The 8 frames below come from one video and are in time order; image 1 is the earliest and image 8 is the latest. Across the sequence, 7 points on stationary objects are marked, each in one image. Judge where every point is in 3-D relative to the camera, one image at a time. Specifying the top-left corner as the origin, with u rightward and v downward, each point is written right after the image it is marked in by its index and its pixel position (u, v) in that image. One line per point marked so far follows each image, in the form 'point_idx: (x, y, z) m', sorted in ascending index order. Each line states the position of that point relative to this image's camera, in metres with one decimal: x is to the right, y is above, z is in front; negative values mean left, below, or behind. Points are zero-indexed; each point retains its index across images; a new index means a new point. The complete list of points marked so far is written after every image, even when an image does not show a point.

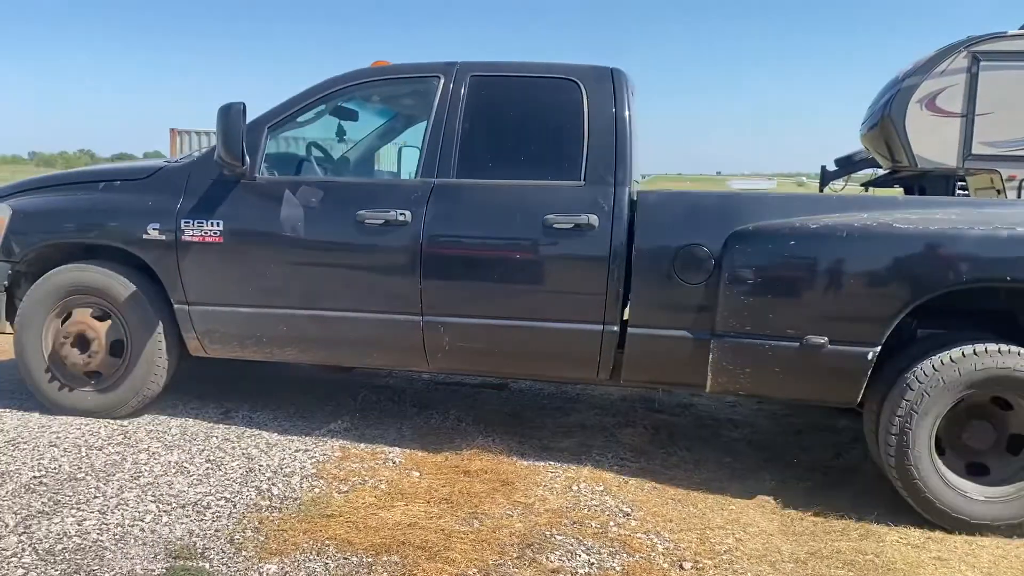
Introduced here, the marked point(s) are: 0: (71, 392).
0: (-2.3, -0.5, +4.1) m
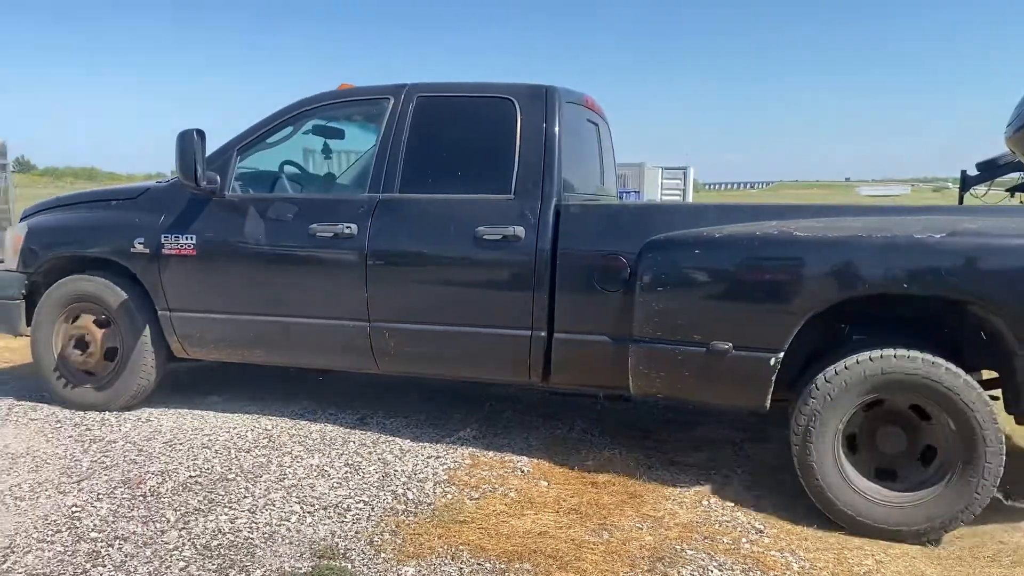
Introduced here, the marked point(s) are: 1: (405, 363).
0: (-2.5, -0.6, +4.6) m
1: (-0.5, -0.4, +4.1) m
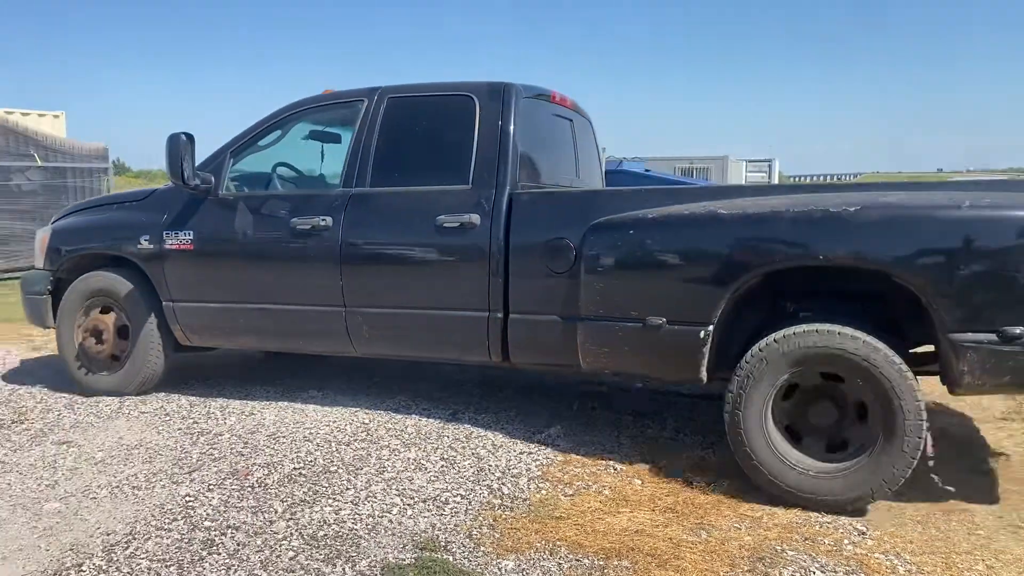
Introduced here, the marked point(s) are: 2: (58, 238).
0: (-2.7, -0.6, +5.1) m
1: (-0.7, -0.3, +4.4) m
2: (-3.0, +0.3, +5.2) m
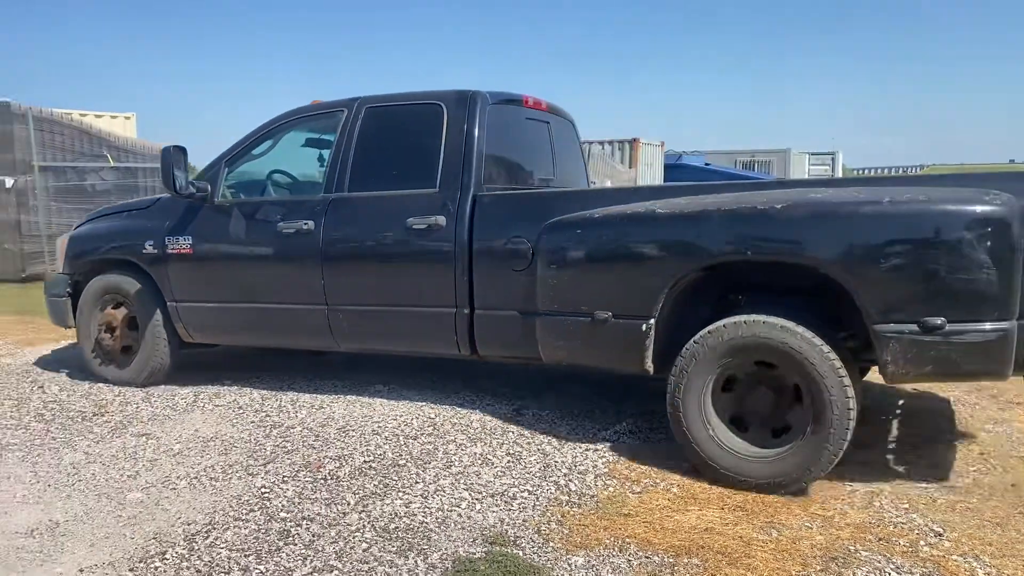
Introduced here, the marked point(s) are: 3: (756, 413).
0: (-2.8, -0.6, +5.5) m
1: (-0.9, -0.3, +4.7) m
2: (-3.1, +0.3, +5.6) m
3: (+1.1, -0.6, +3.7) m
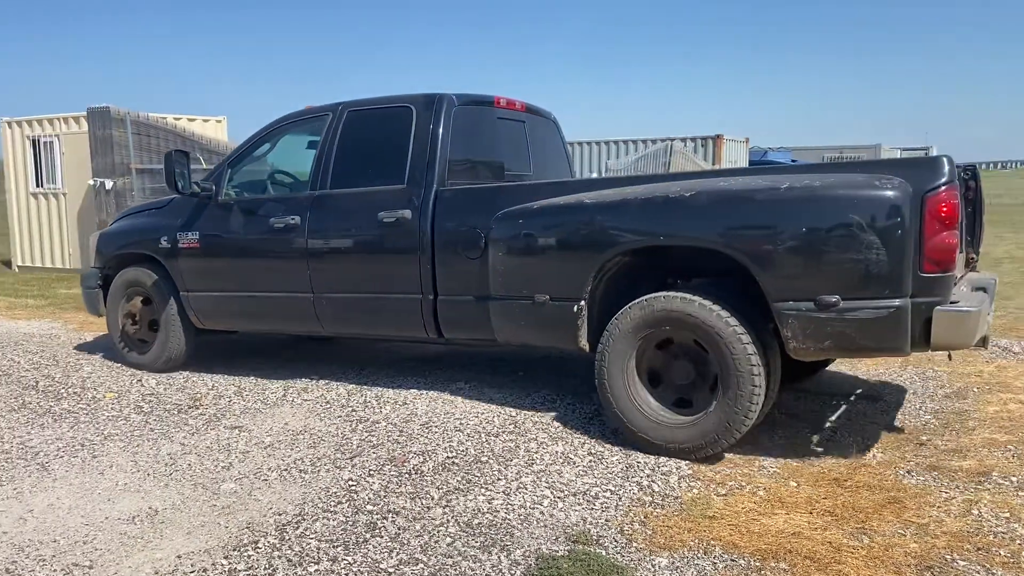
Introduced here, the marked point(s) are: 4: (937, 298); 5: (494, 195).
0: (-2.9, -0.5, +6.1) m
1: (-1.1, -0.2, +5.2) m
2: (-3.2, +0.4, +6.2) m
3: (+0.8, -0.5, +3.9) m
4: (+1.8, 0.0, +3.4) m
5: (-0.1, +0.5, +4.5) m
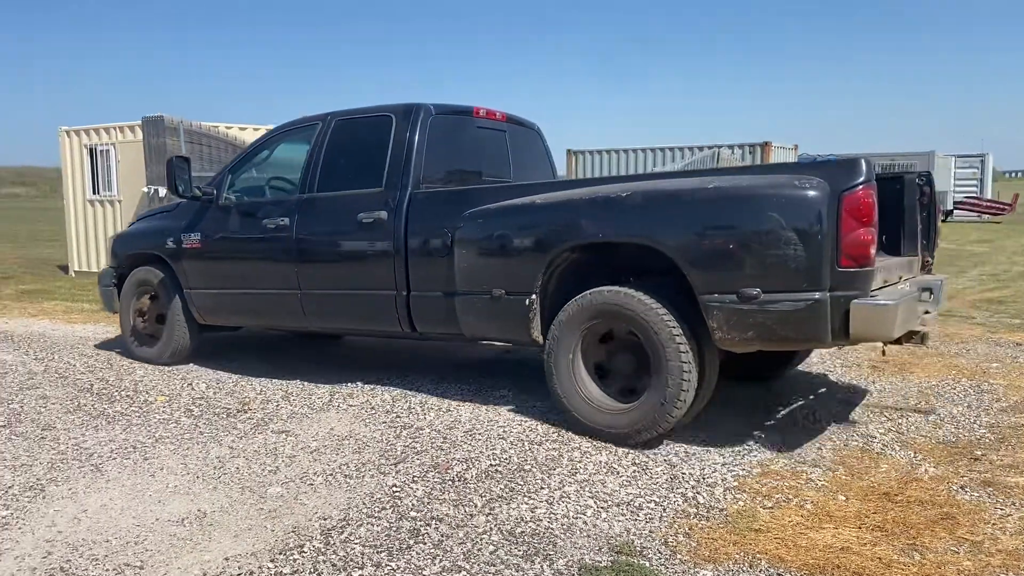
0: (-3.1, -0.5, +6.5) m
1: (-1.3, -0.2, +5.5) m
2: (-3.3, +0.4, +6.7) m
3: (+0.6, -0.5, +4.2) m
4: (+1.6, 0.0, +3.6) m
5: (-0.3, +0.5, +4.8) m
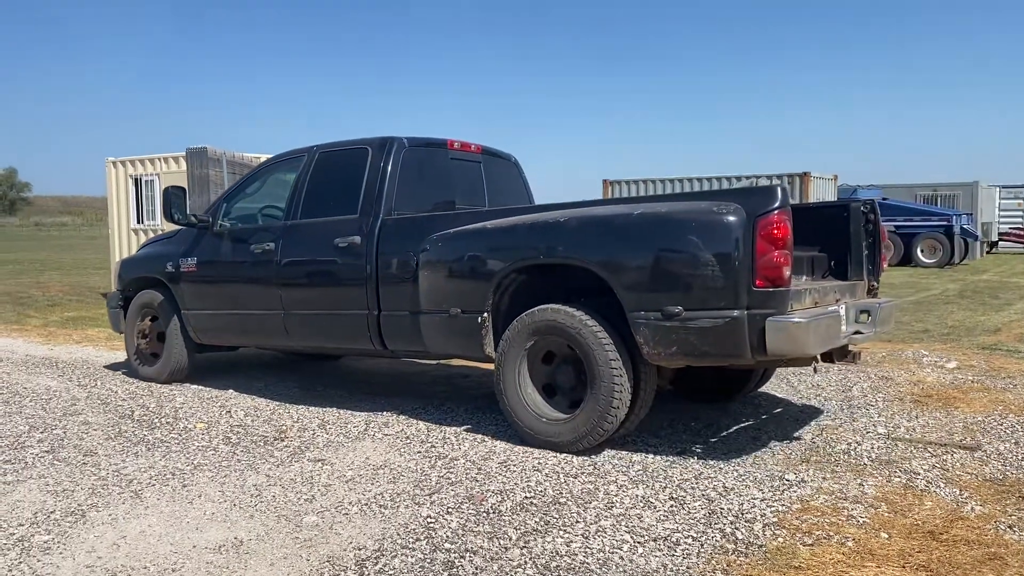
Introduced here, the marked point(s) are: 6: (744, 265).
0: (-3.2, -0.7, +7.0) m
1: (-1.5, -0.4, +5.9) m
2: (-3.5, +0.2, +7.1) m
3: (+0.3, -0.6, +4.5) m
4: (+1.3, -0.1, +3.9) m
5: (-0.6, +0.4, +5.1) m
6: (+1.1, +0.1, +3.9) m
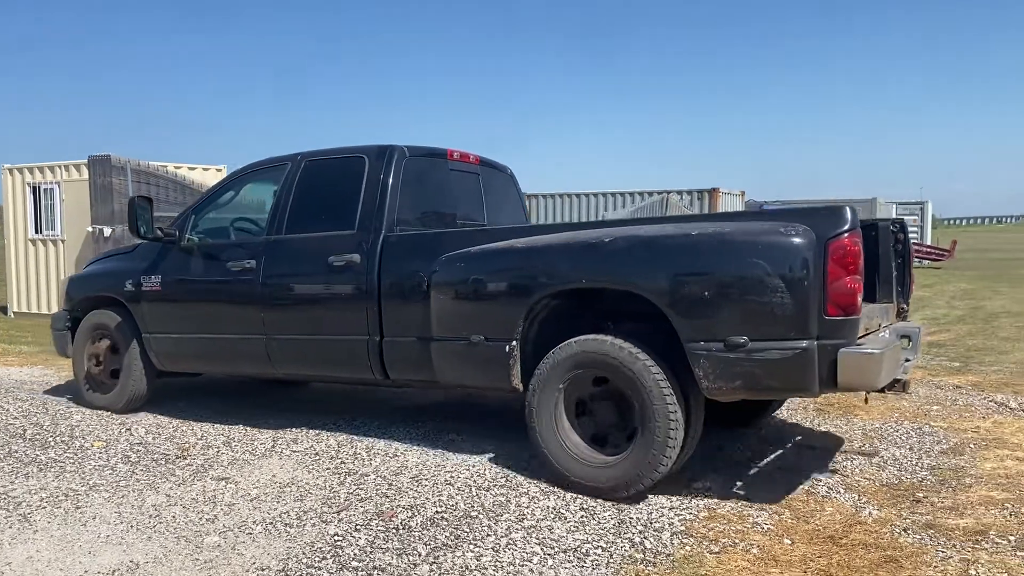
0: (-3.3, -0.8, +6.2) m
1: (-1.5, -0.5, +5.3) m
2: (-3.5, 0.0, +6.4) m
3: (+0.5, -0.7, +4.1) m
4: (+1.5, -0.2, +3.6) m
5: (-0.4, +0.3, +4.7) m
6: (+1.4, 0.0, +3.6) m
